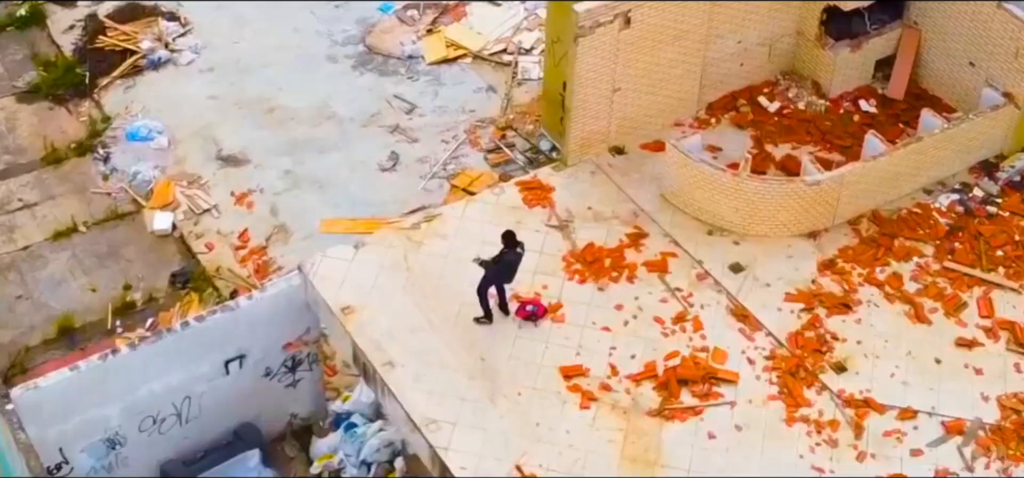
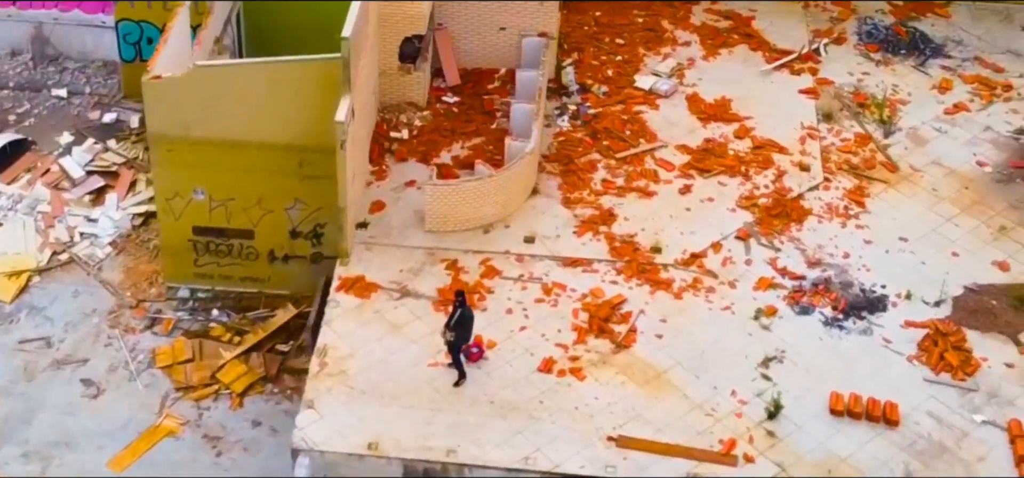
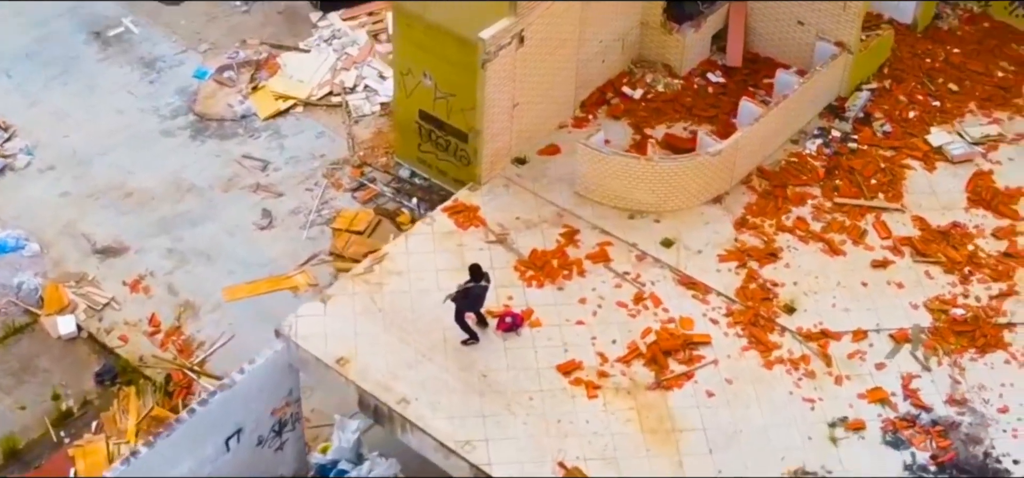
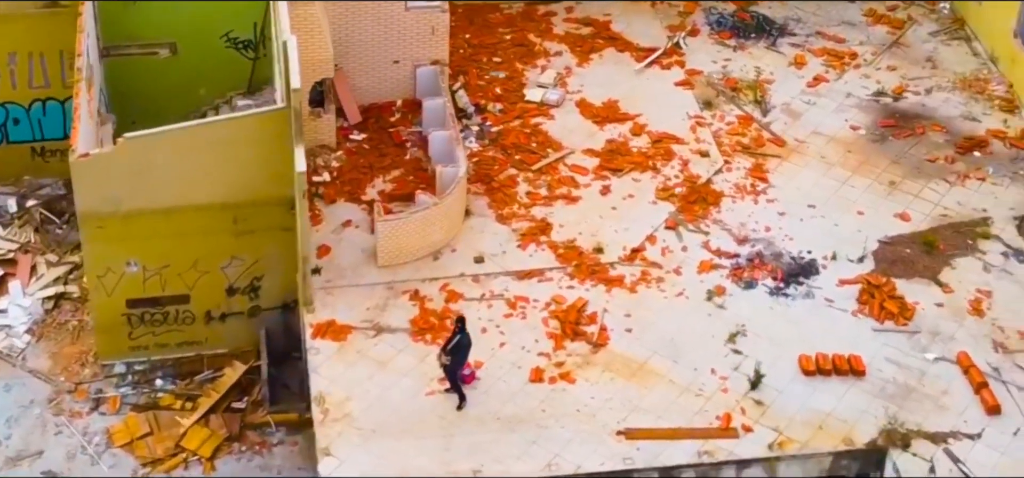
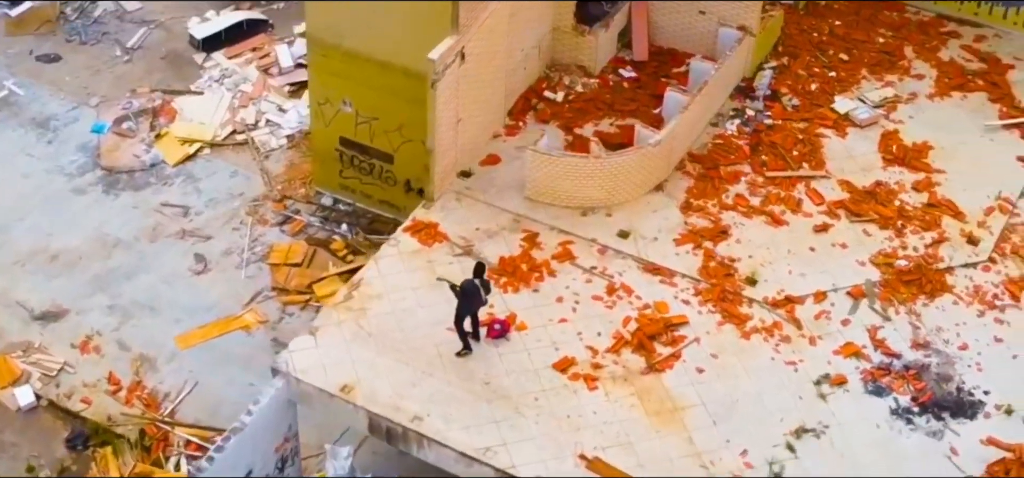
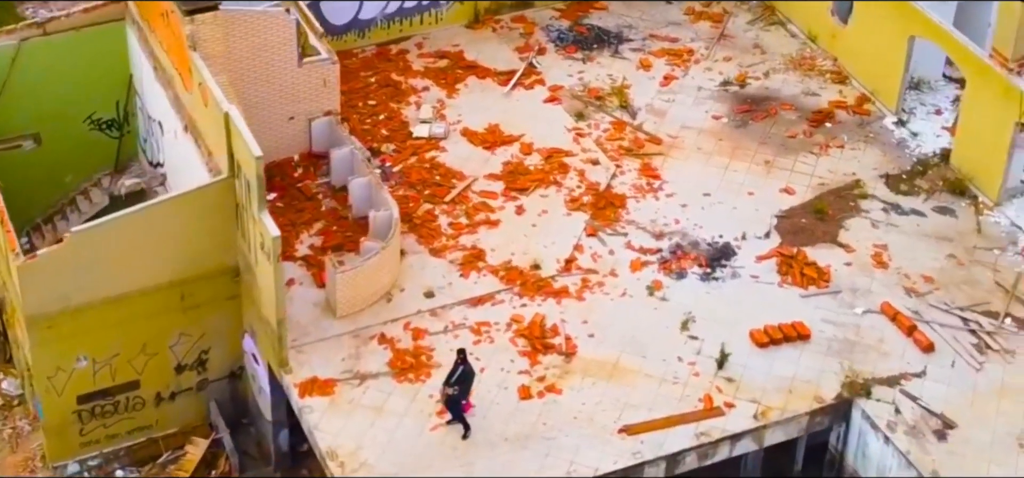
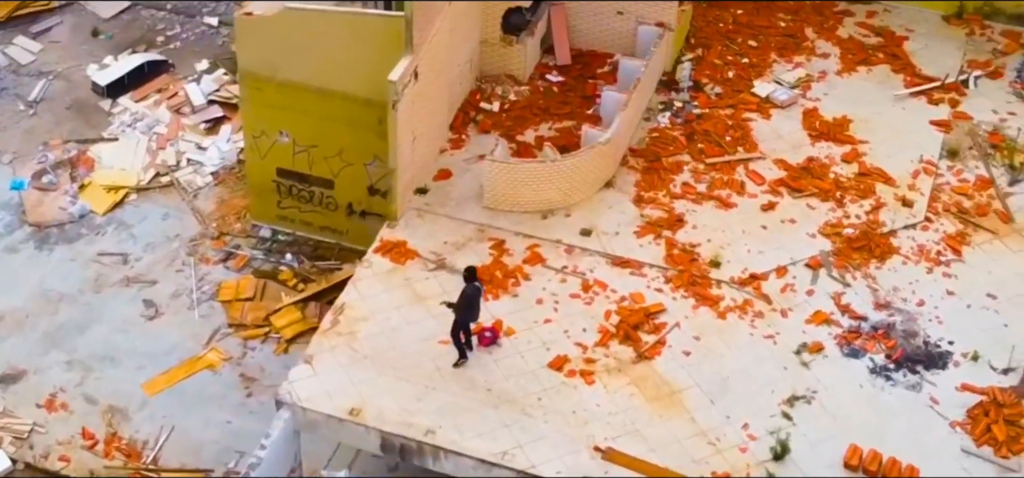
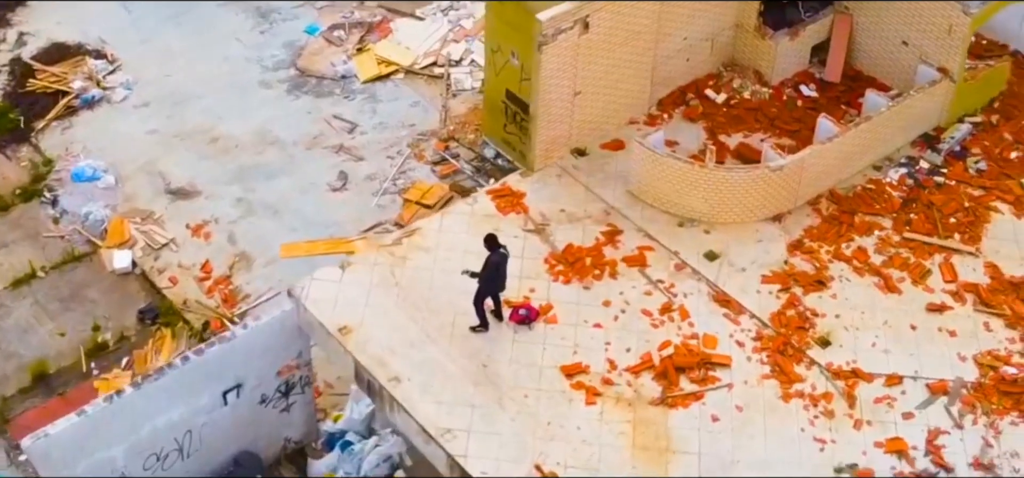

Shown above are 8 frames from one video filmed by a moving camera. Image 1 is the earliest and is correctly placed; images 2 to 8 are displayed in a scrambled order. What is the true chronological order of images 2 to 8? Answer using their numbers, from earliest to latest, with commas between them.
8, 3, 5, 7, 2, 4, 6
